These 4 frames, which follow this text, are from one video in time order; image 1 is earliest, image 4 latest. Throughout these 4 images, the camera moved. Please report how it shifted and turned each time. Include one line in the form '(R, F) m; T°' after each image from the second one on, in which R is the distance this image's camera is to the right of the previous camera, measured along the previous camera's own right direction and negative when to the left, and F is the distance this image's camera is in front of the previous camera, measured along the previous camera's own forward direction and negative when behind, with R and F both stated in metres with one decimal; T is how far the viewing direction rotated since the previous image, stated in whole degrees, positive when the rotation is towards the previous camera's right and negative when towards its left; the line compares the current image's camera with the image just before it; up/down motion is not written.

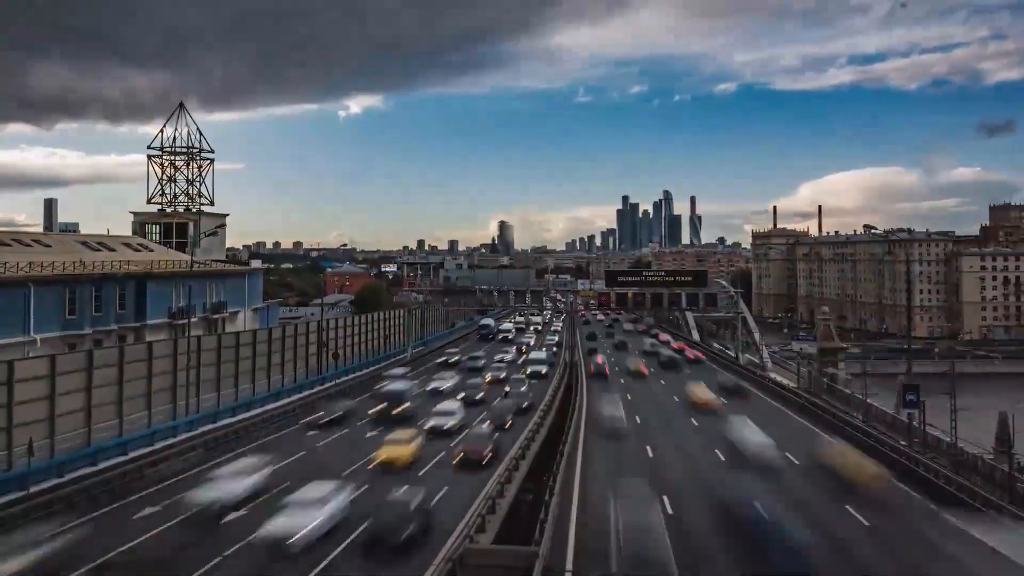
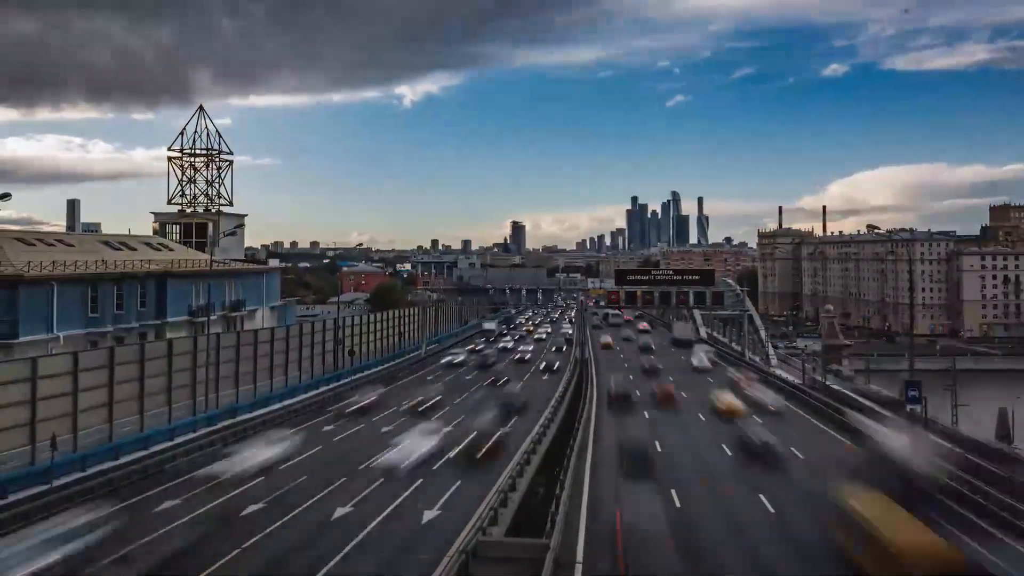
(0.0, -0.8) m; -1°
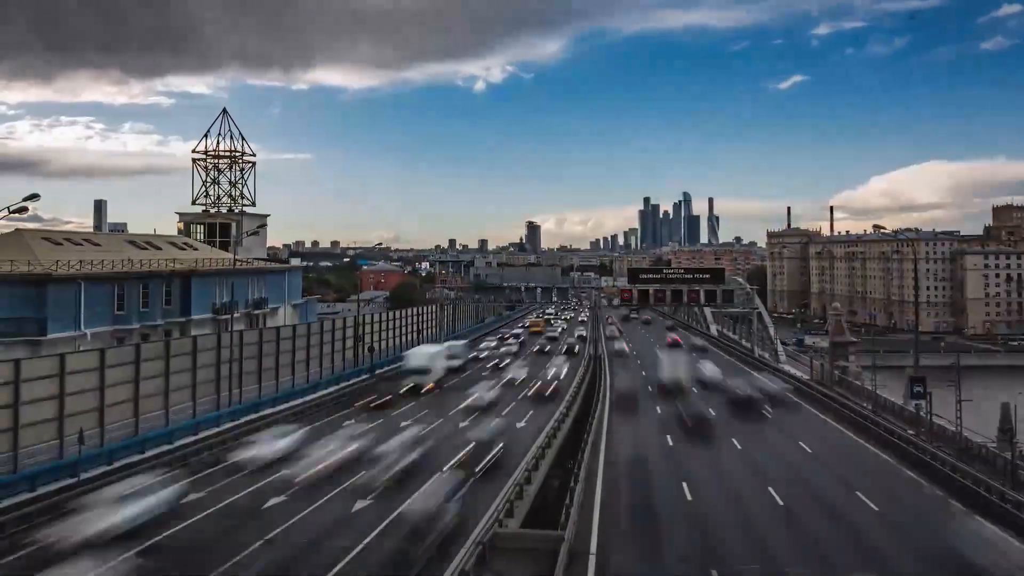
(0.0, -0.9) m; -1°
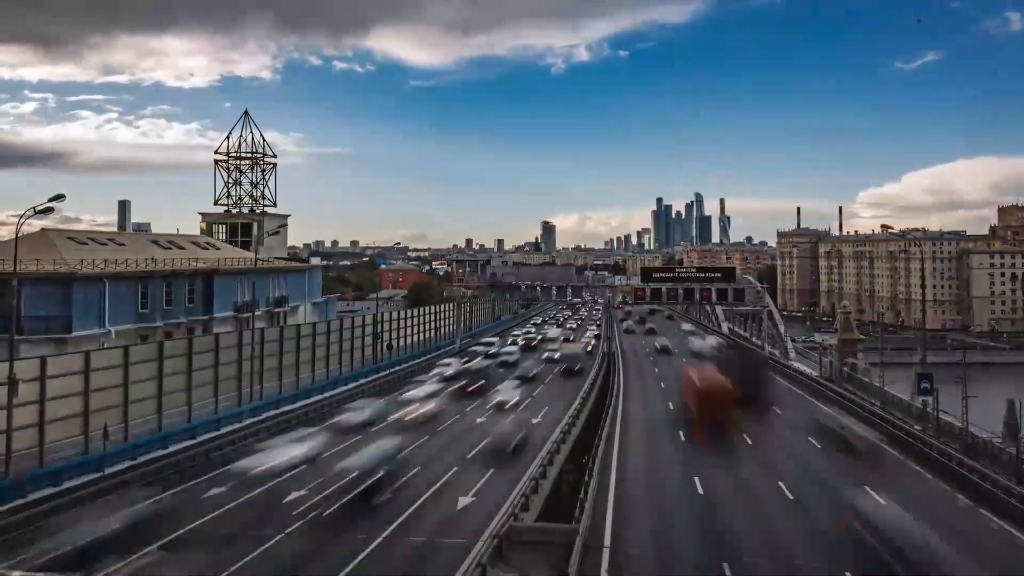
(-0.1, -0.8) m; -1°
